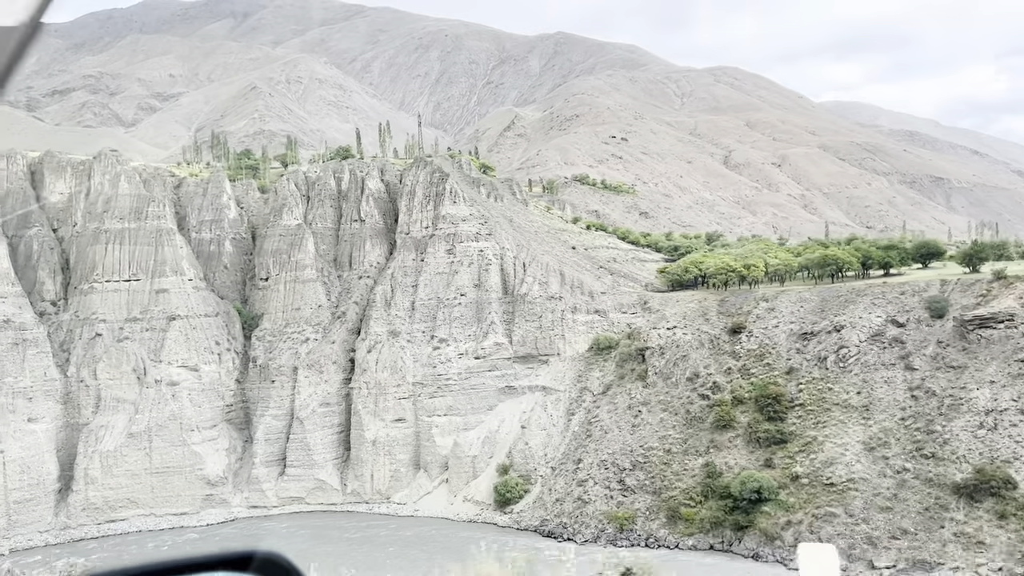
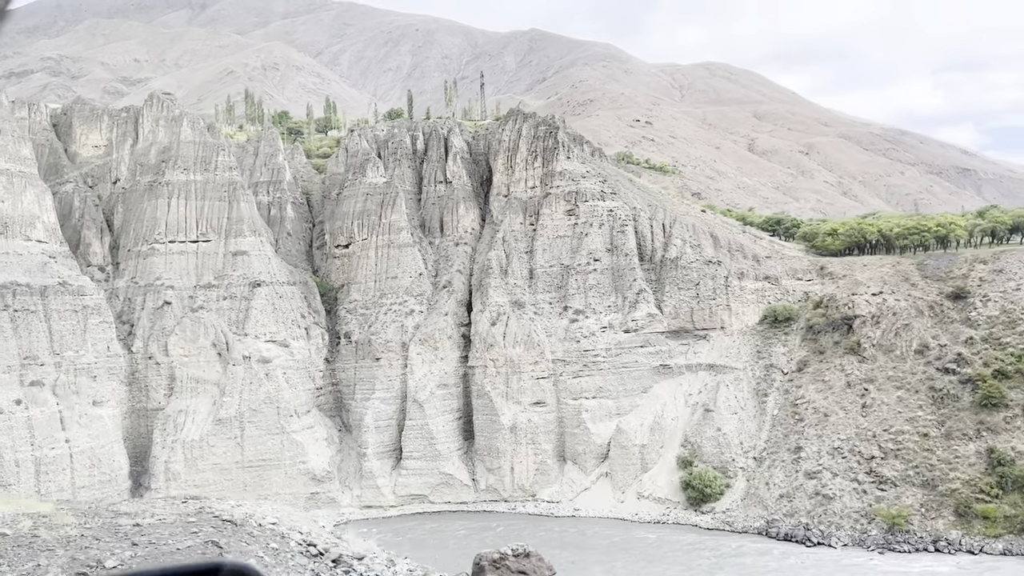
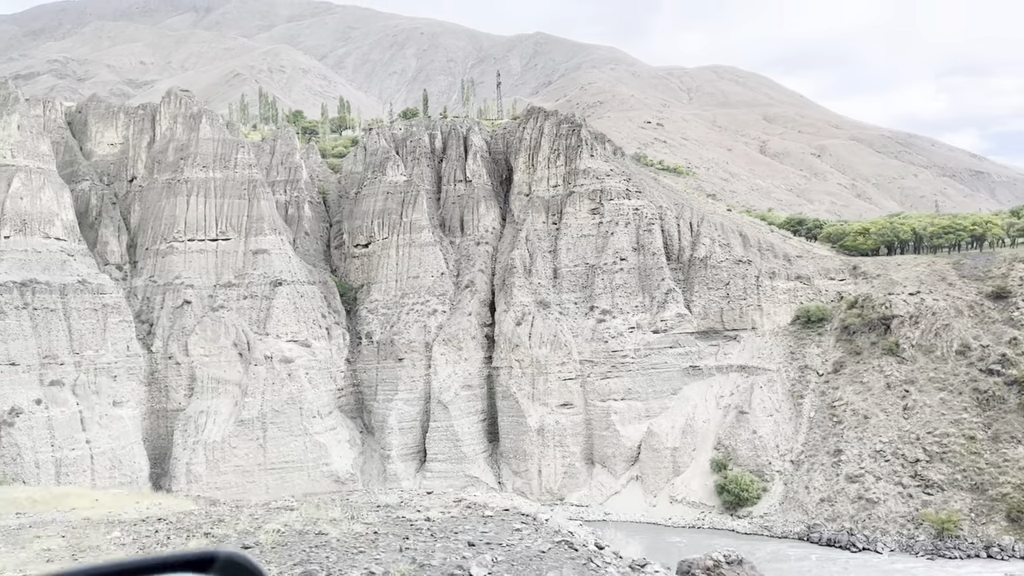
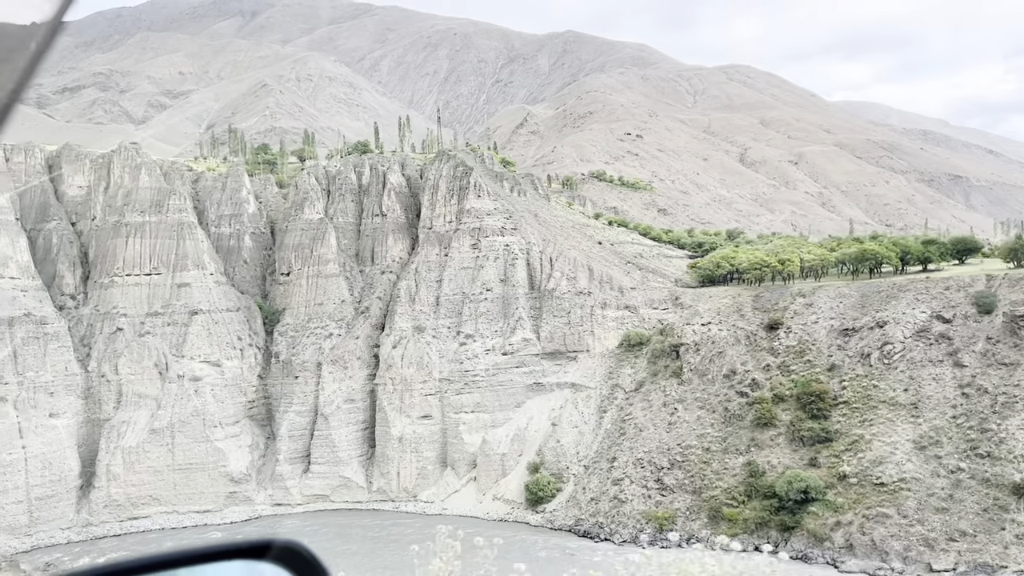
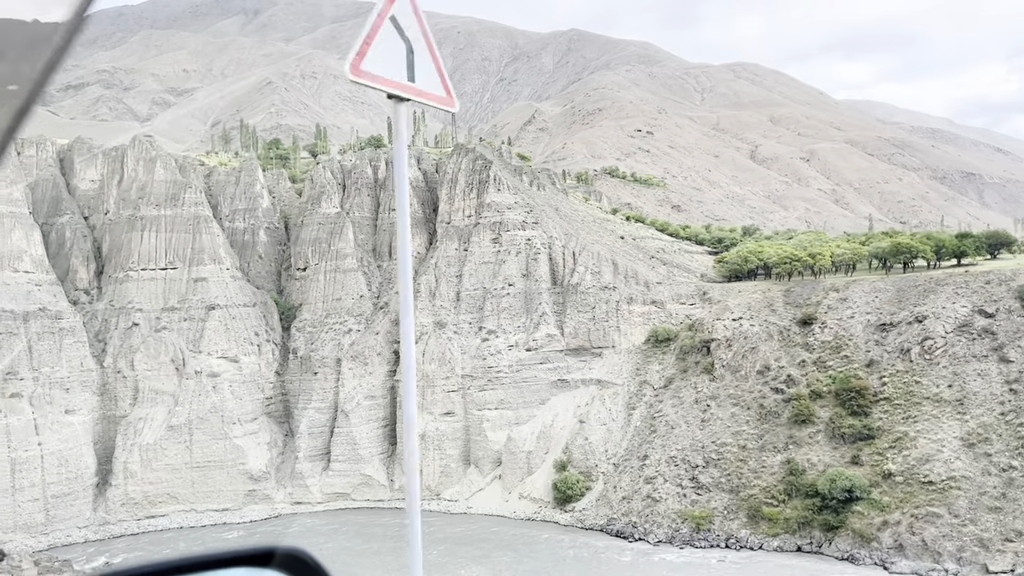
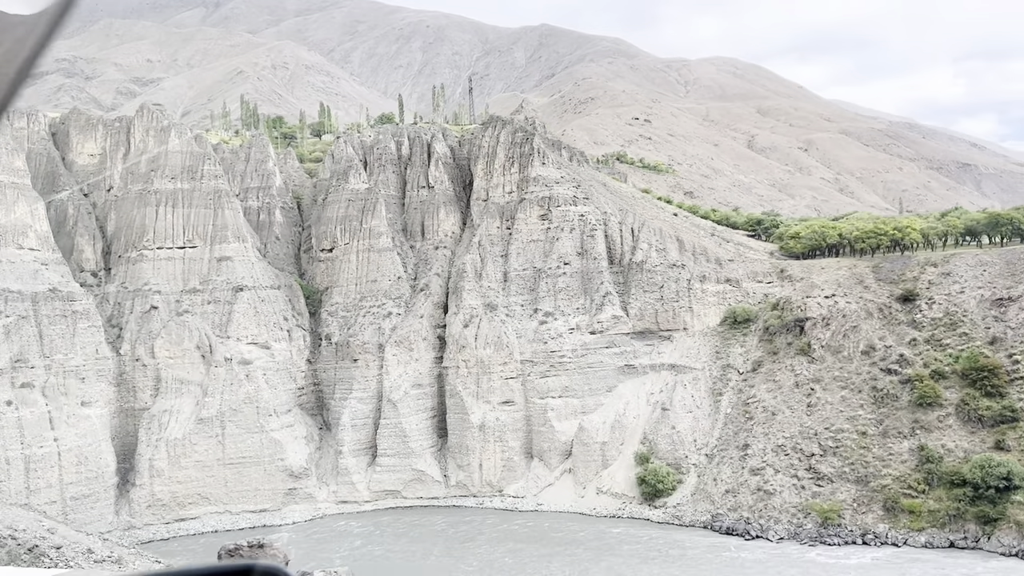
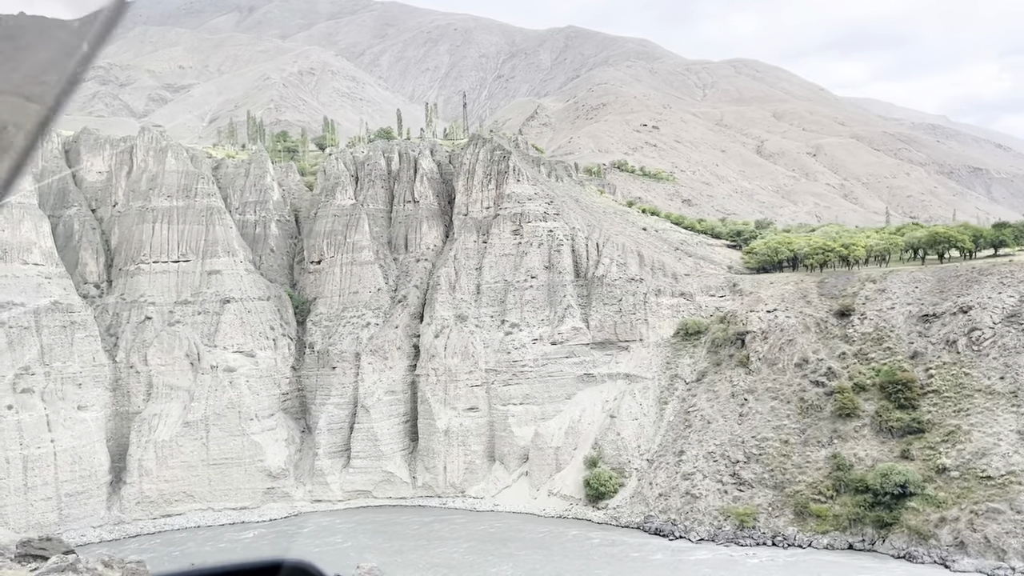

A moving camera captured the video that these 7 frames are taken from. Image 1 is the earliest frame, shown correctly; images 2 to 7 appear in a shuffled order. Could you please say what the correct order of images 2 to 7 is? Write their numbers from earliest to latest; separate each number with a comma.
4, 5, 7, 6, 2, 3
